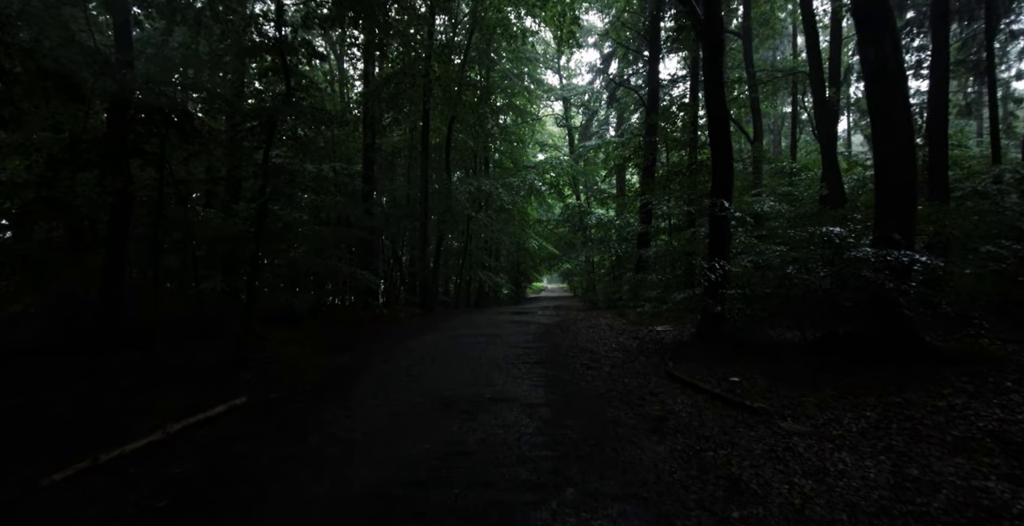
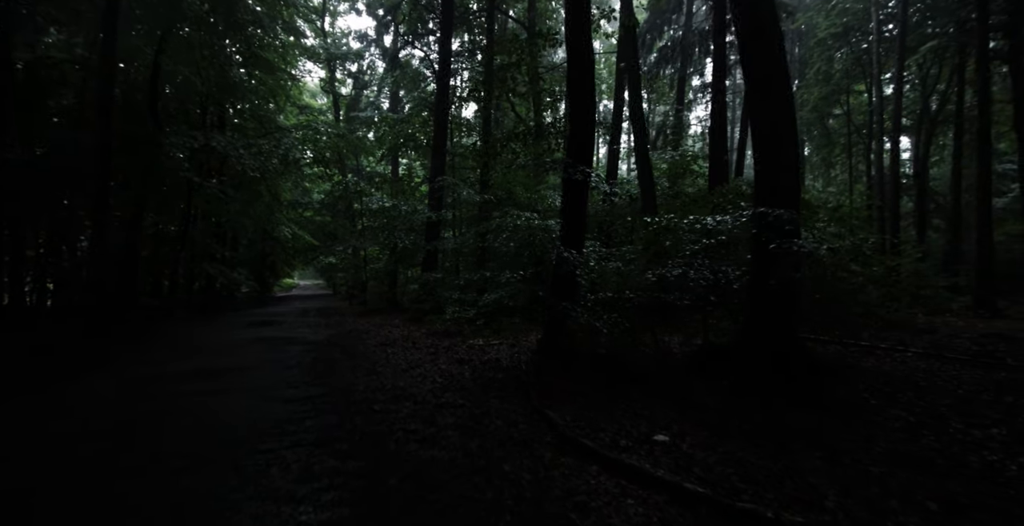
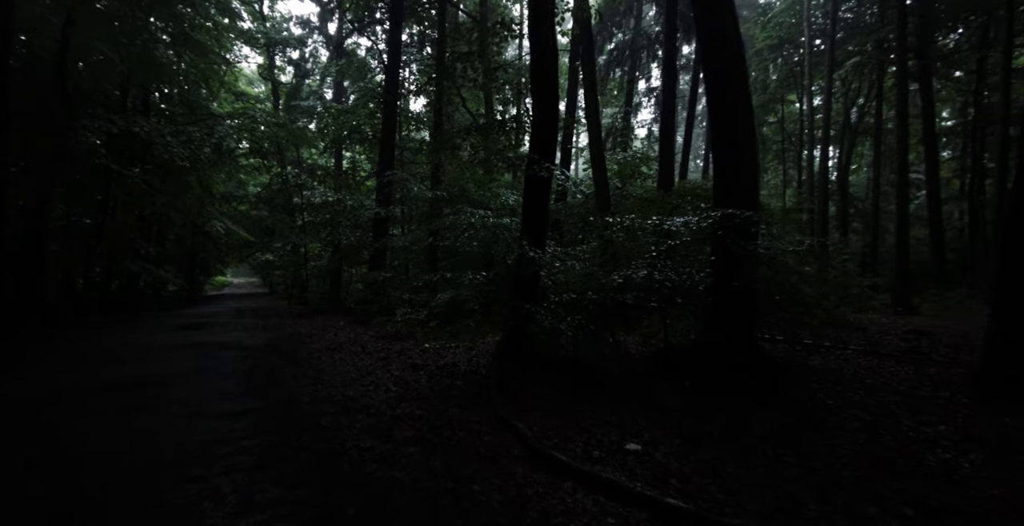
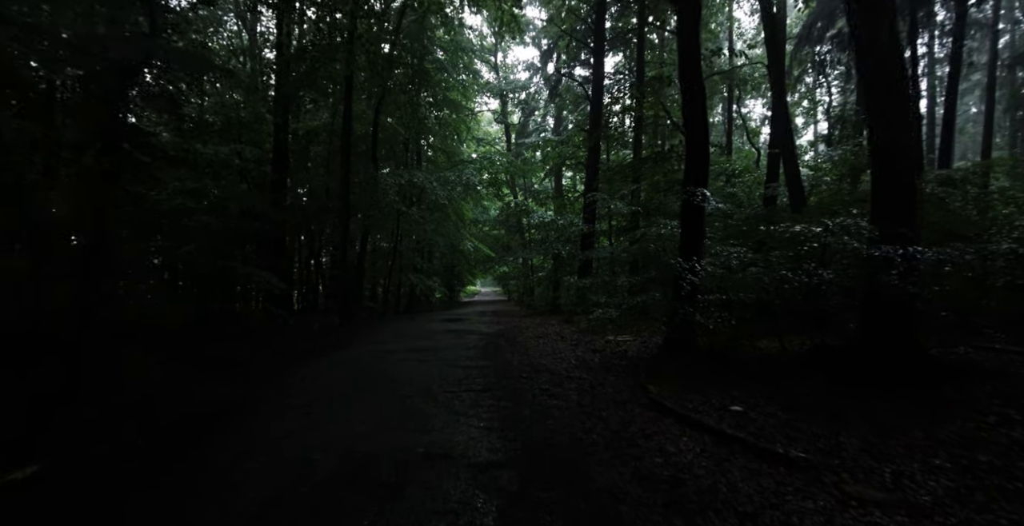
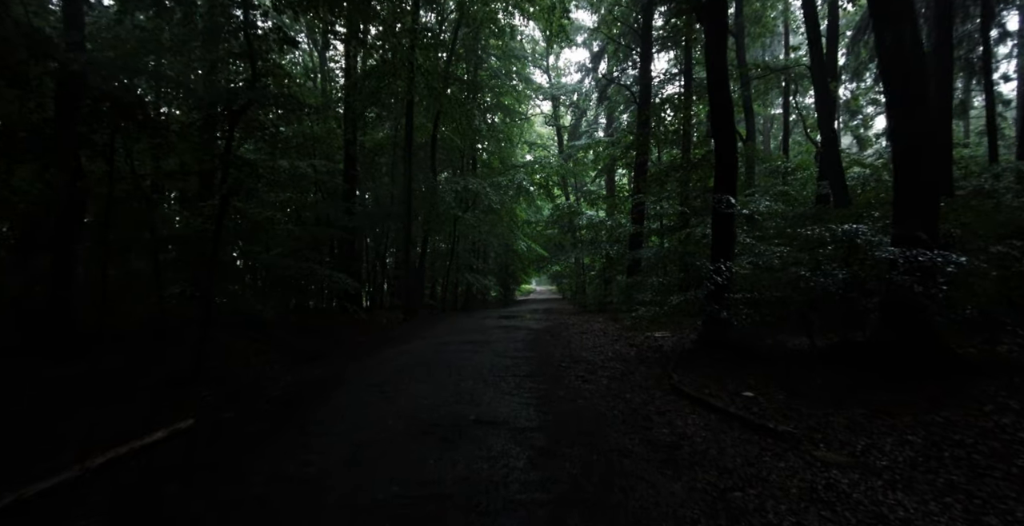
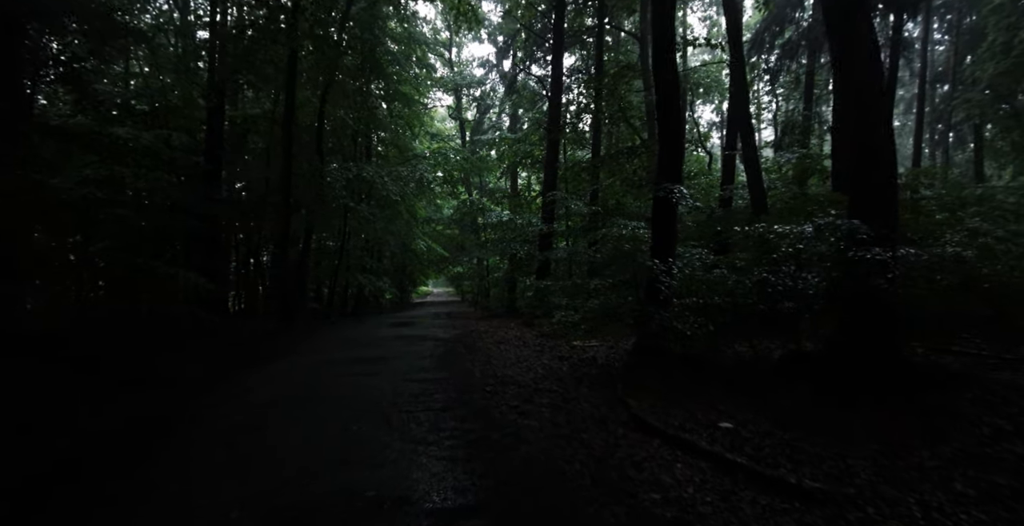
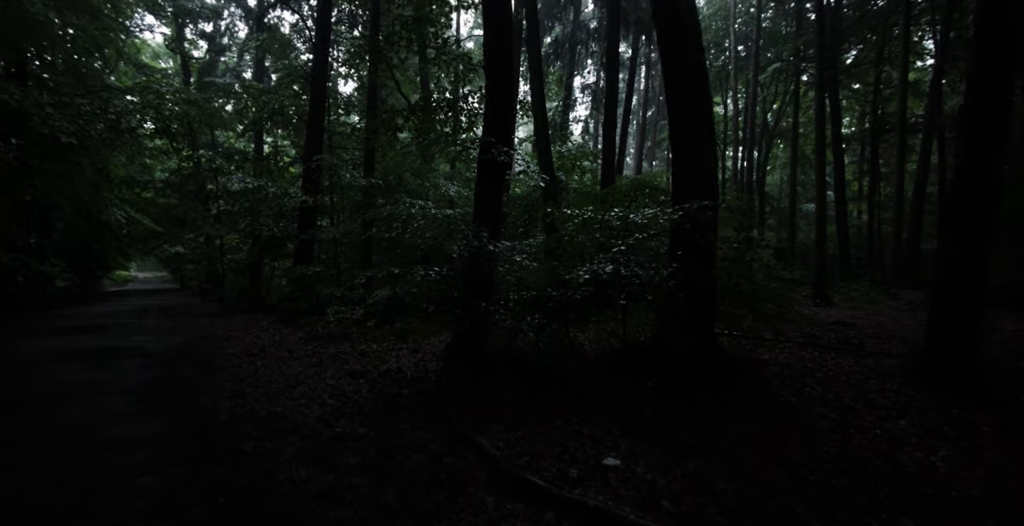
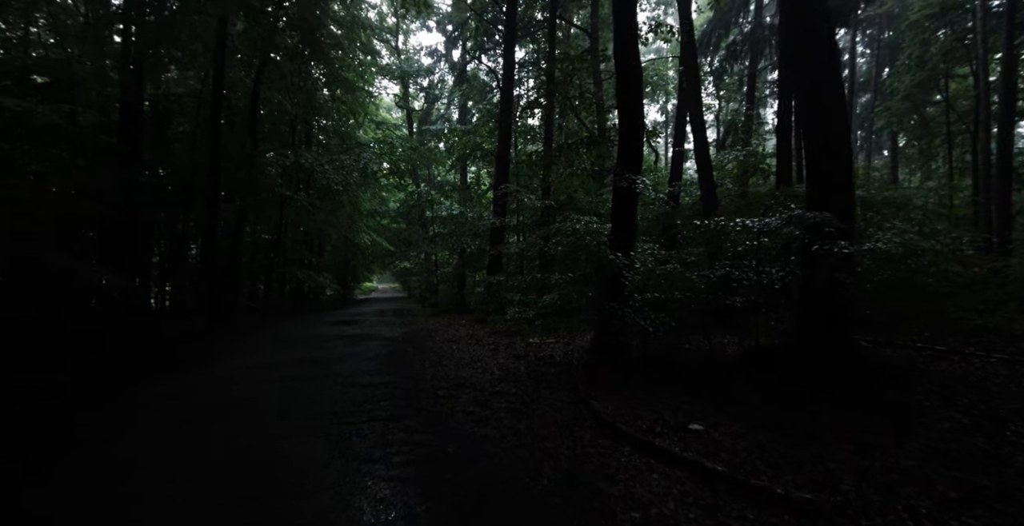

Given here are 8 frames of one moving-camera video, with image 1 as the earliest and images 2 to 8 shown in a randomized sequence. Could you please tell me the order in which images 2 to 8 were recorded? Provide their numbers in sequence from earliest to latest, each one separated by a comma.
5, 4, 6, 8, 2, 3, 7
